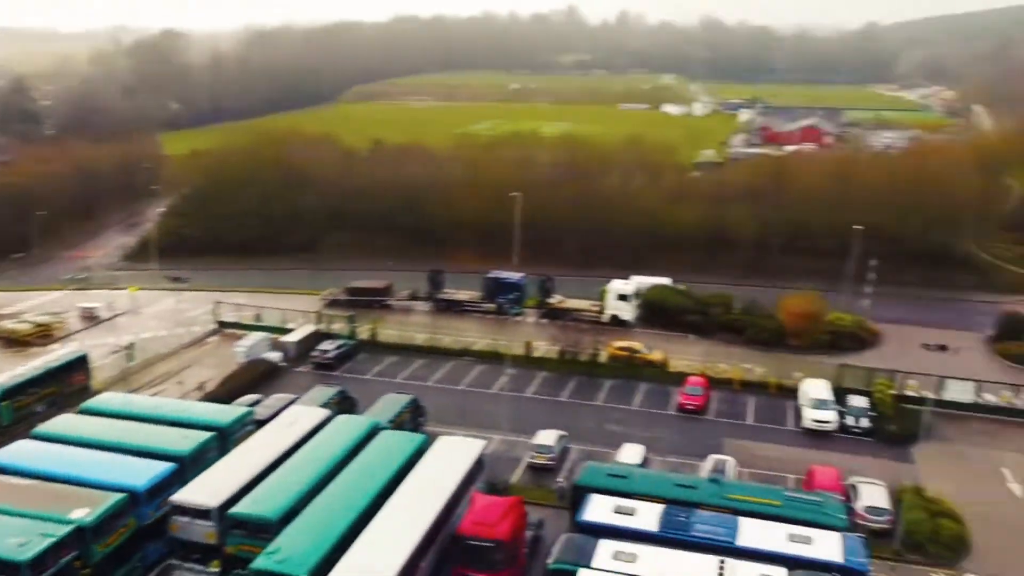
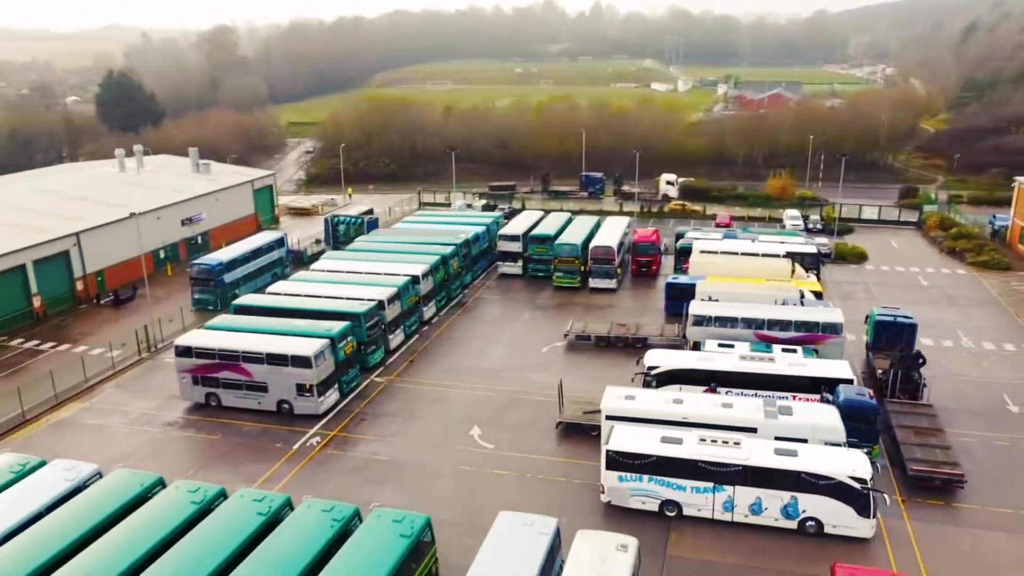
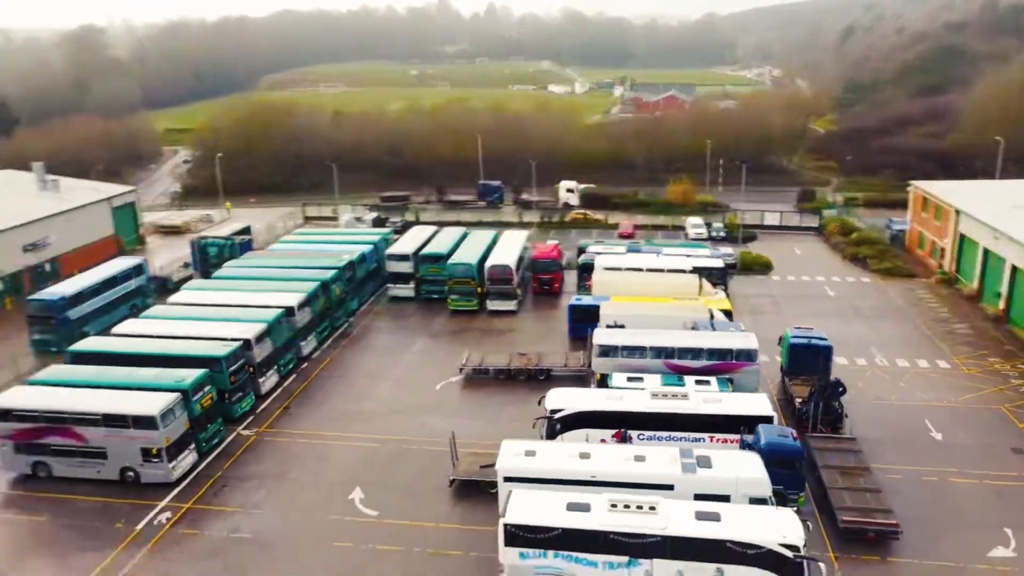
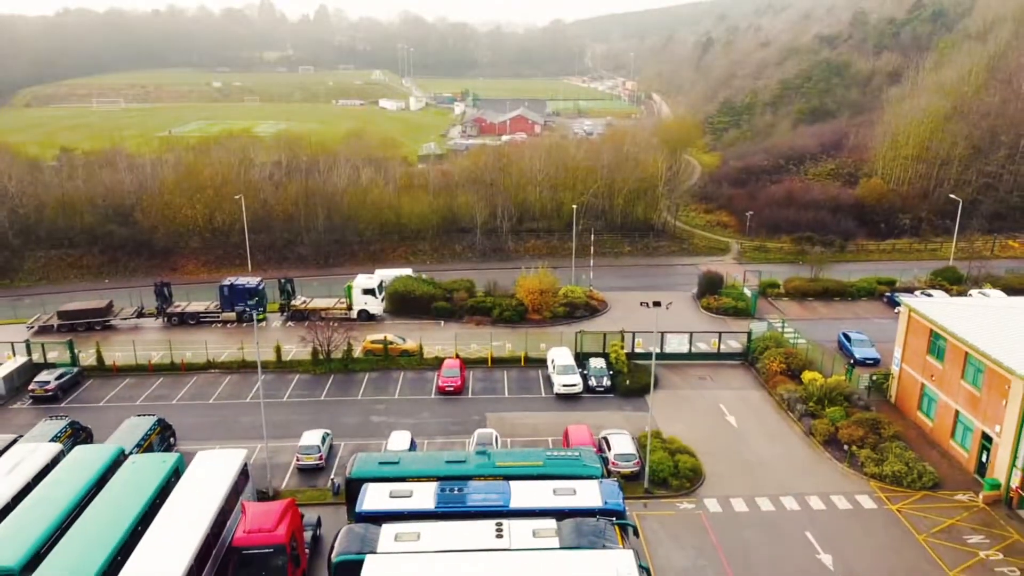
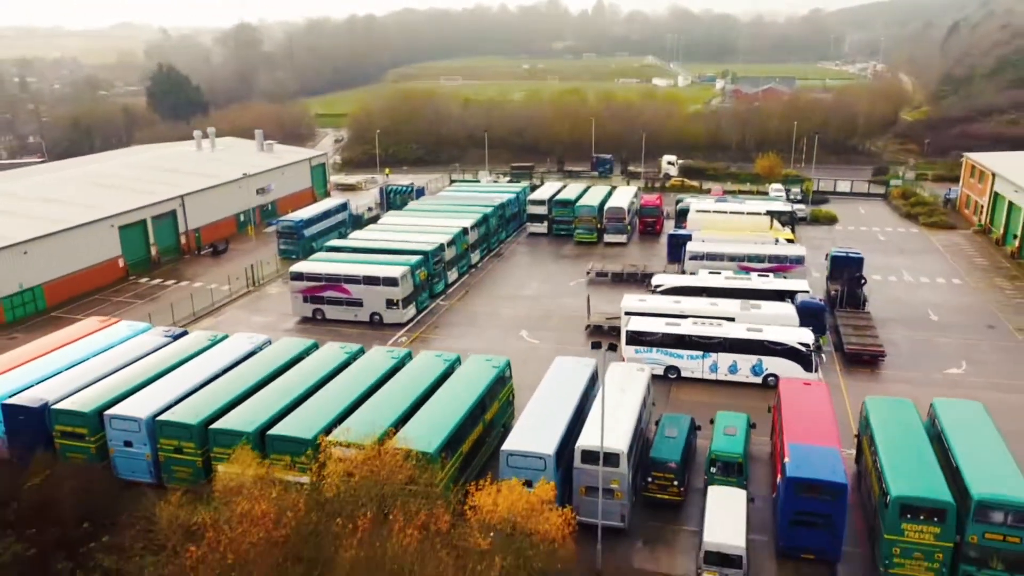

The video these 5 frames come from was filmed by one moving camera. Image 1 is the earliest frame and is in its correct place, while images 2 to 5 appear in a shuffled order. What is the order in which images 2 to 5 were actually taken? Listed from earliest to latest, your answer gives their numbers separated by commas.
4, 3, 2, 5
